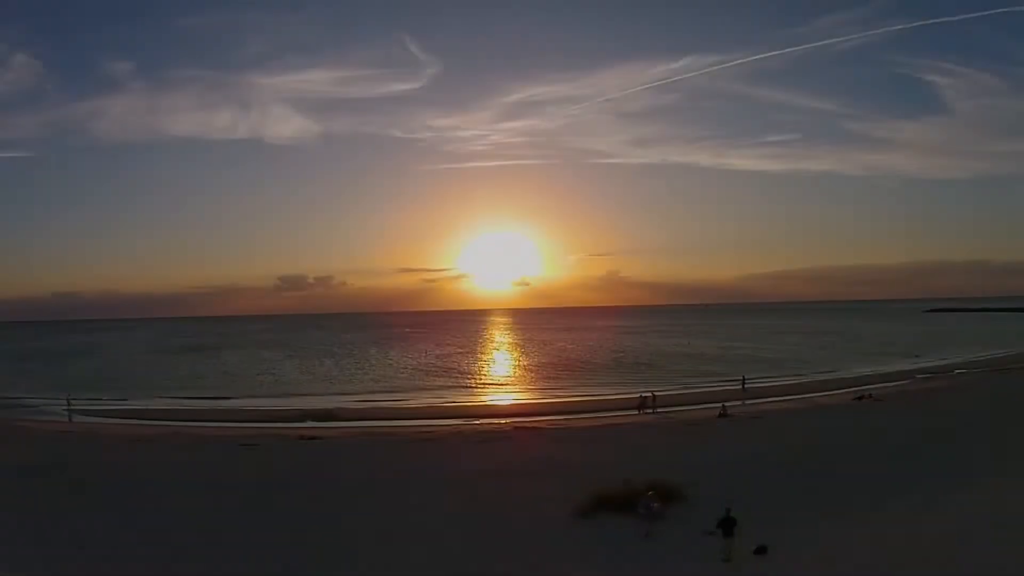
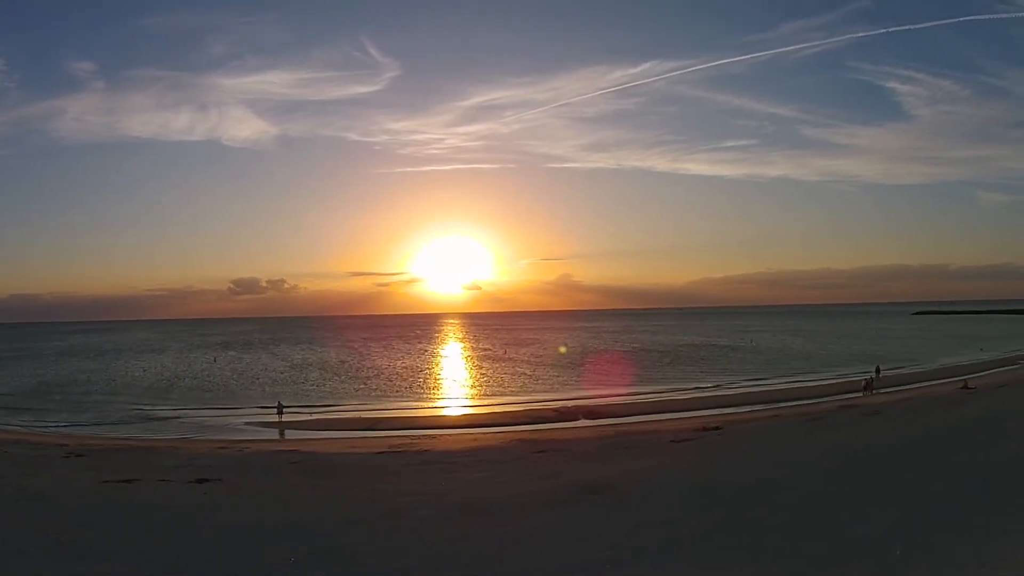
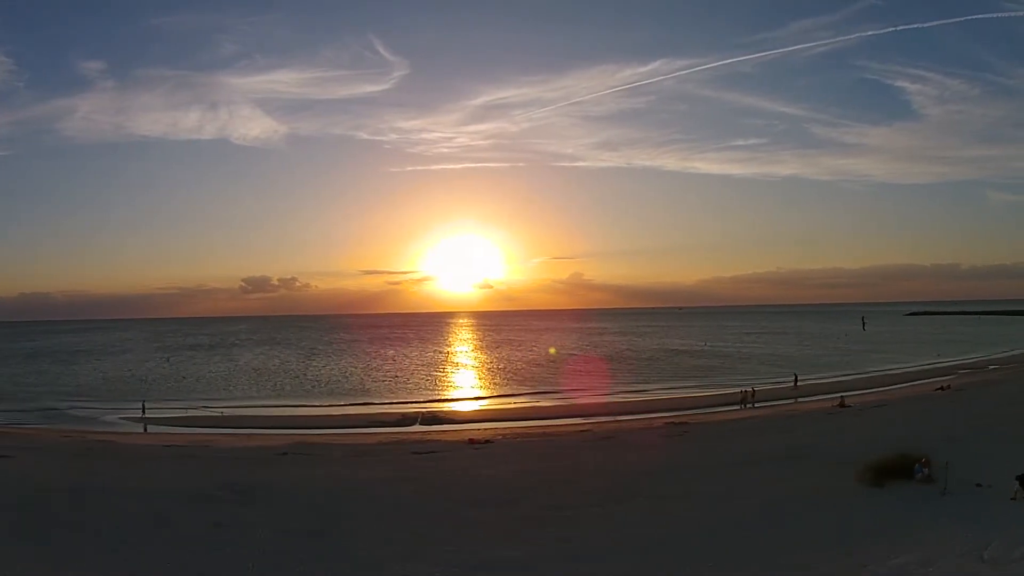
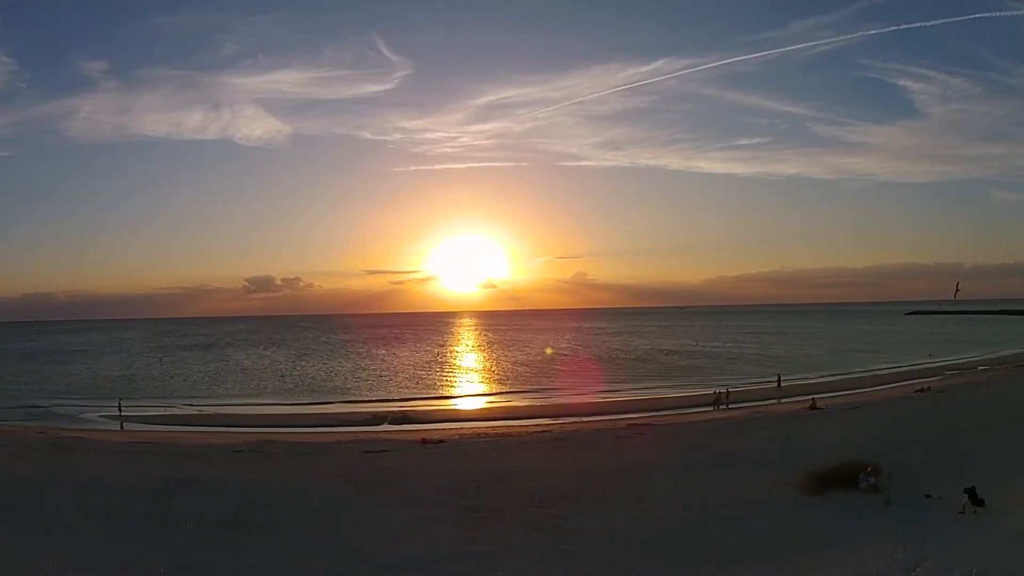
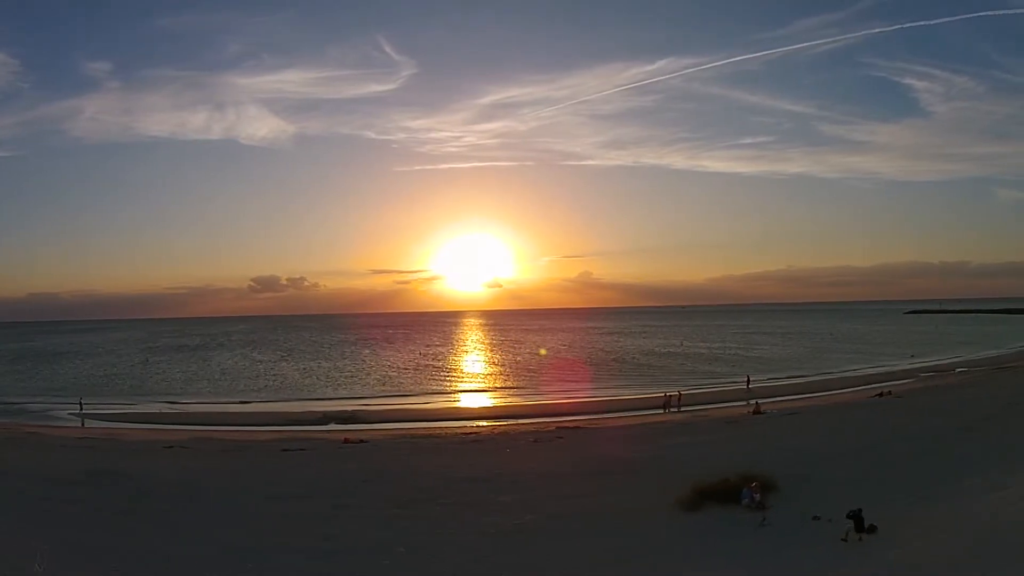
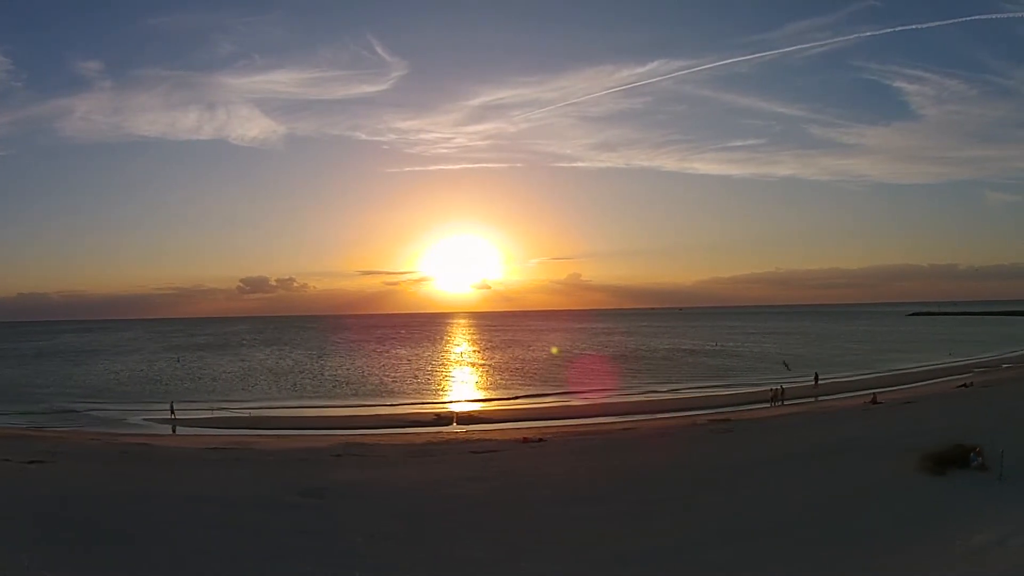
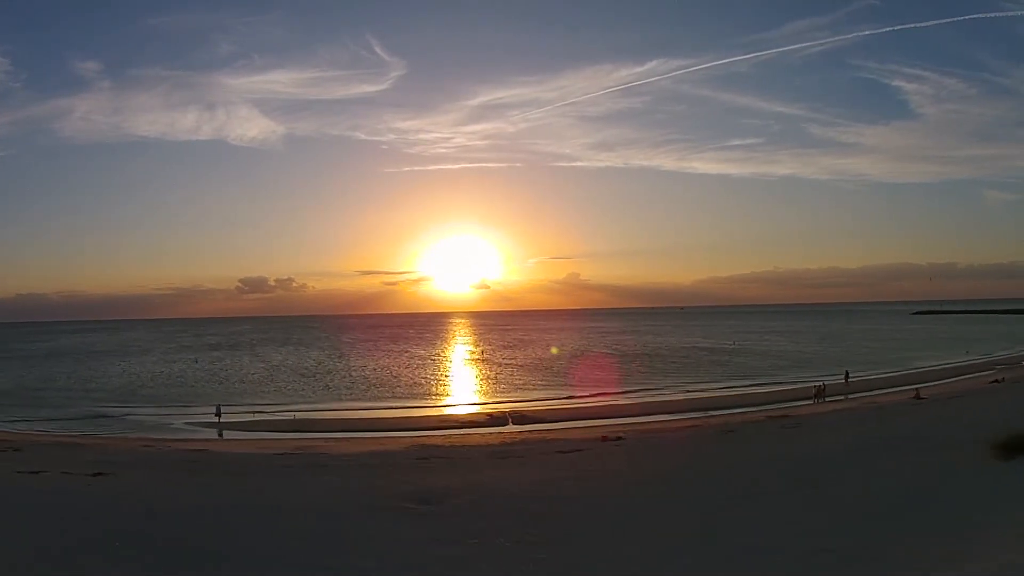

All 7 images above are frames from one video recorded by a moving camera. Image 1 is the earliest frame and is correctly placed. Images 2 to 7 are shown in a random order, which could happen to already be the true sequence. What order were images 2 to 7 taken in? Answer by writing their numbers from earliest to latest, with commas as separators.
5, 4, 3, 6, 7, 2
